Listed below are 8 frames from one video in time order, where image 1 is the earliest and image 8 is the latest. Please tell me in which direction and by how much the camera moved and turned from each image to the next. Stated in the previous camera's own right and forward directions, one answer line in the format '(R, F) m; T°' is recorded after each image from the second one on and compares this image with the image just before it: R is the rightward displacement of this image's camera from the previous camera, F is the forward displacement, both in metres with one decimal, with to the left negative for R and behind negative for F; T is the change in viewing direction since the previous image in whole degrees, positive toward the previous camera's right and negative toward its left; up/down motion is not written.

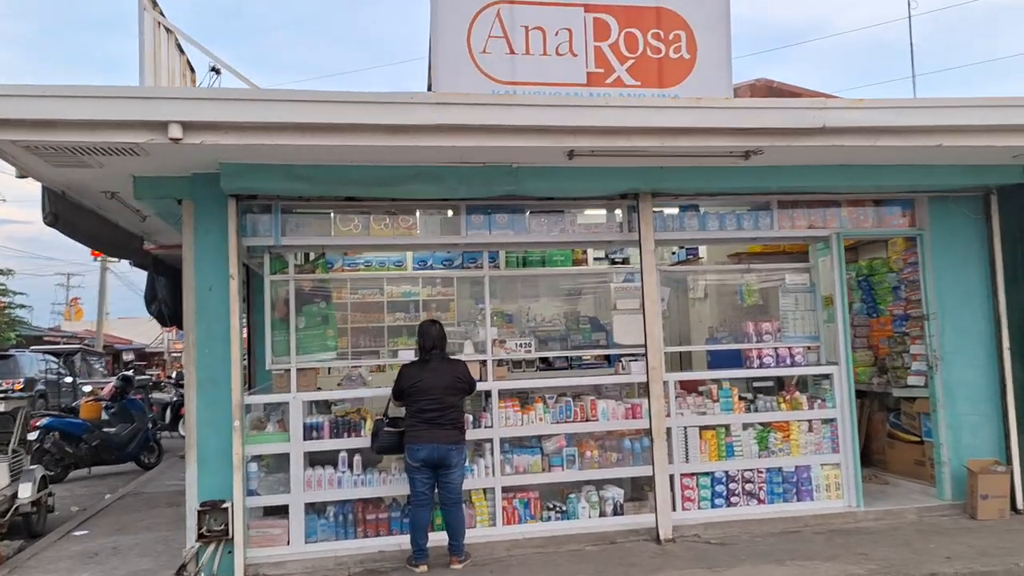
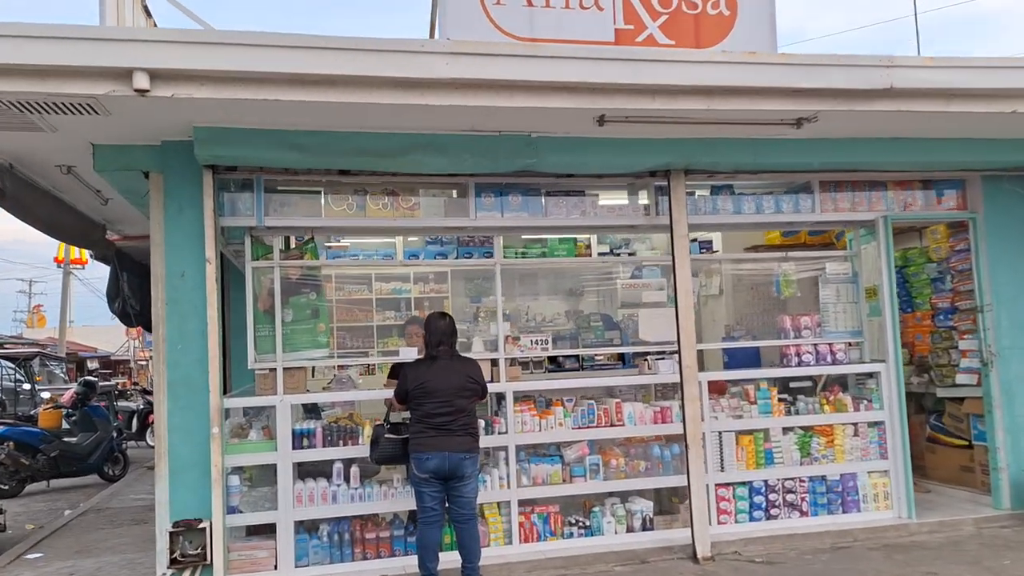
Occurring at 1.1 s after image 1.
(-0.3, +0.7) m; +2°
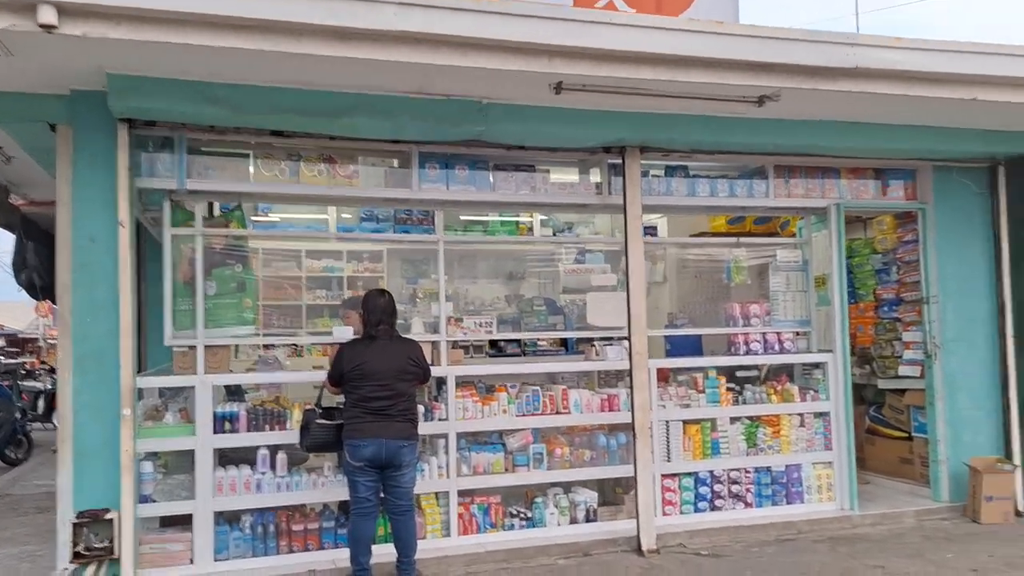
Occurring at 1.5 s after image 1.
(-0.1, +0.3) m; +5°
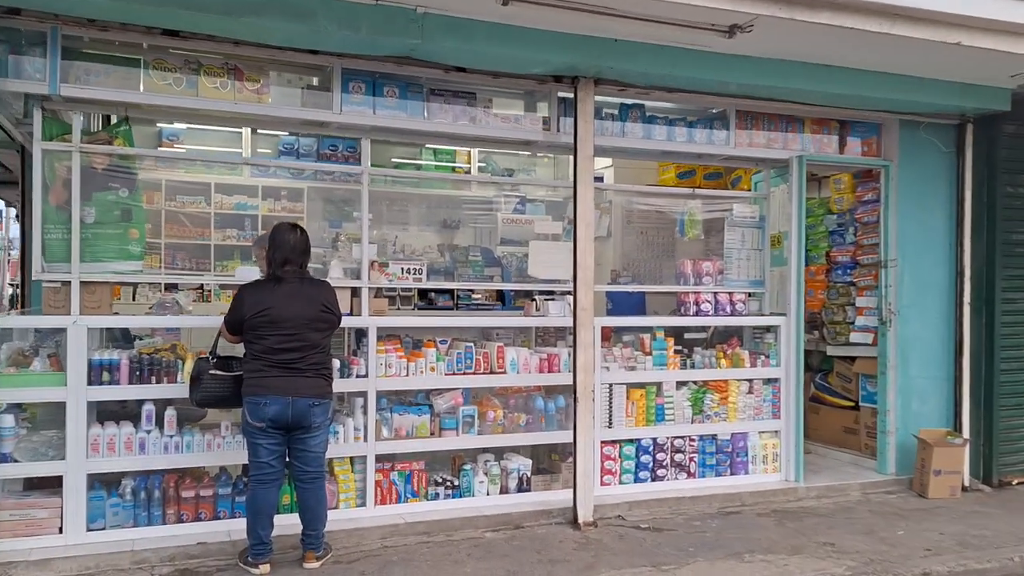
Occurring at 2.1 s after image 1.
(0.0, +0.6) m; +5°
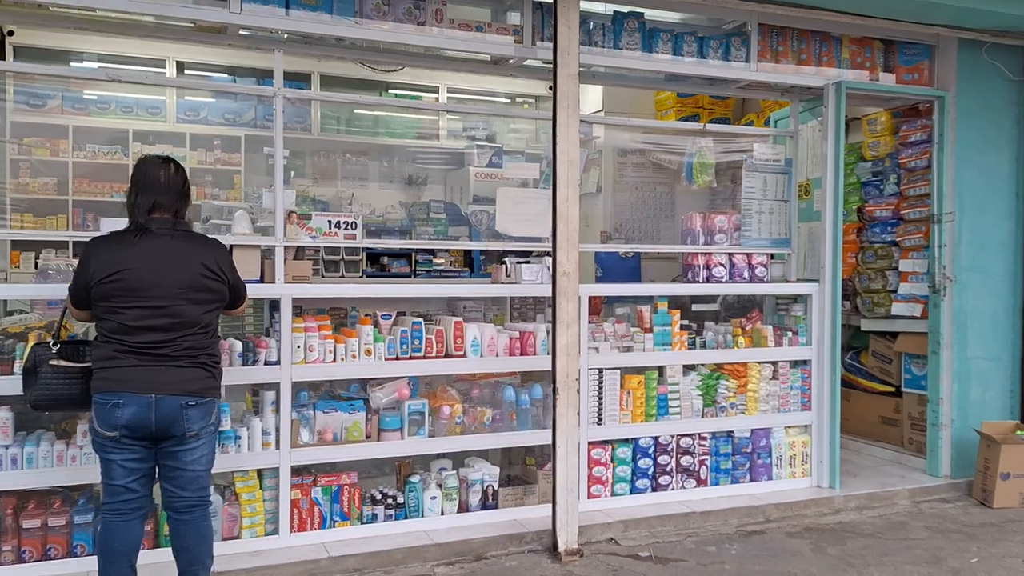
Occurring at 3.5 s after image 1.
(+0.1, +1.1) m; +1°
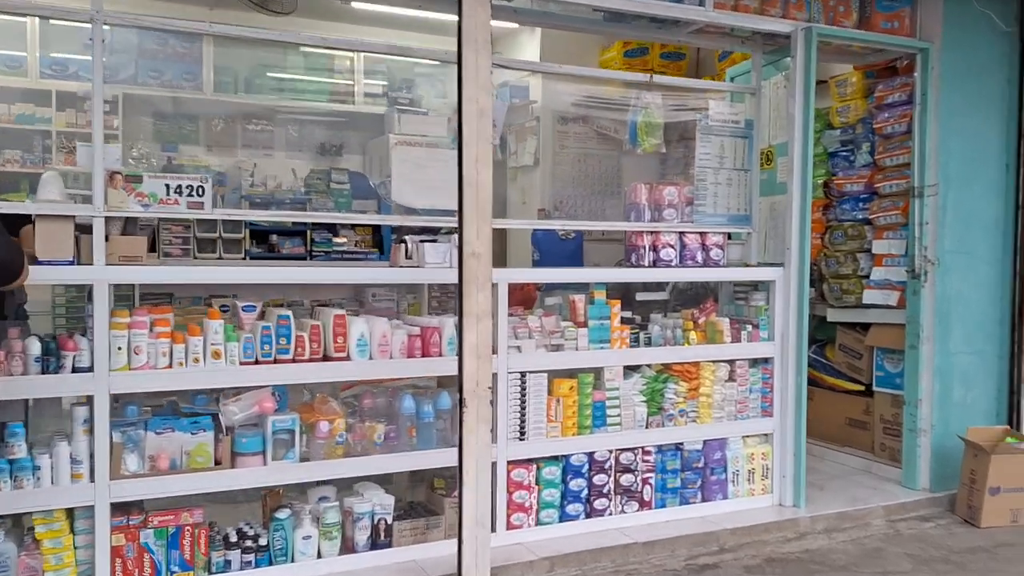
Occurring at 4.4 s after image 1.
(+0.2, +0.8) m; +3°
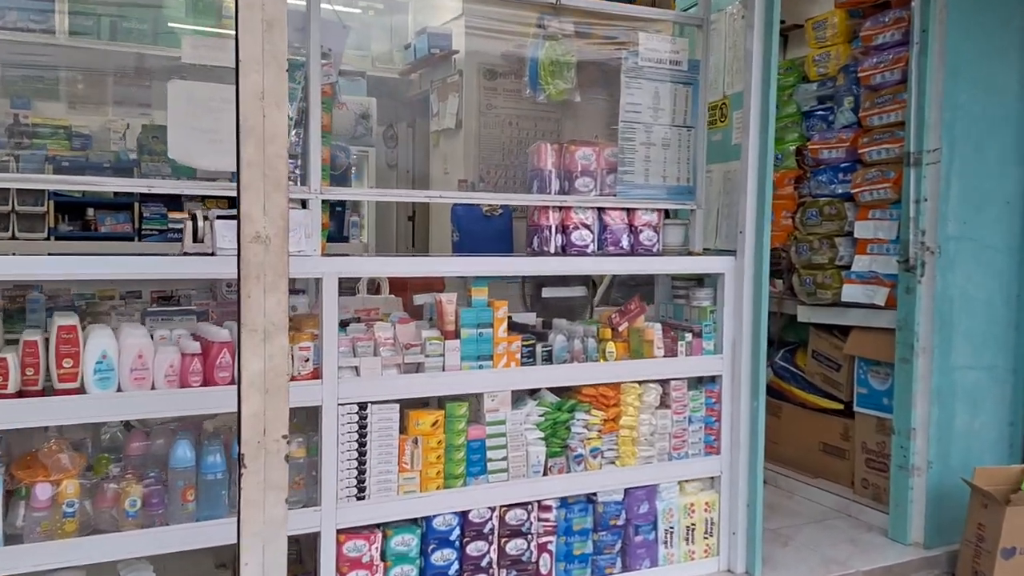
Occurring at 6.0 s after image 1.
(+0.4, +1.0) m; +1°
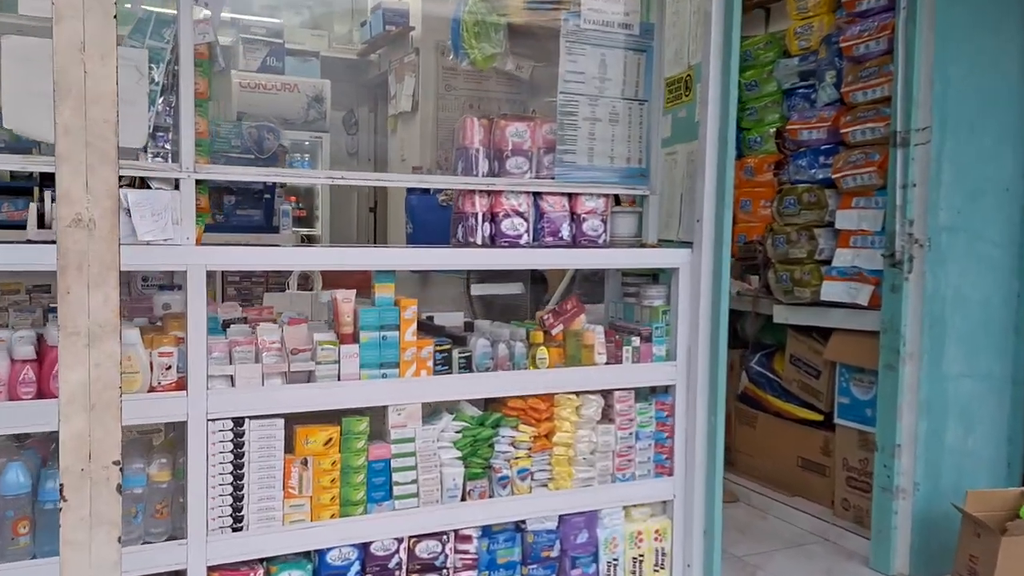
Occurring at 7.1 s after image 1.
(+0.3, +0.4) m; -1°
